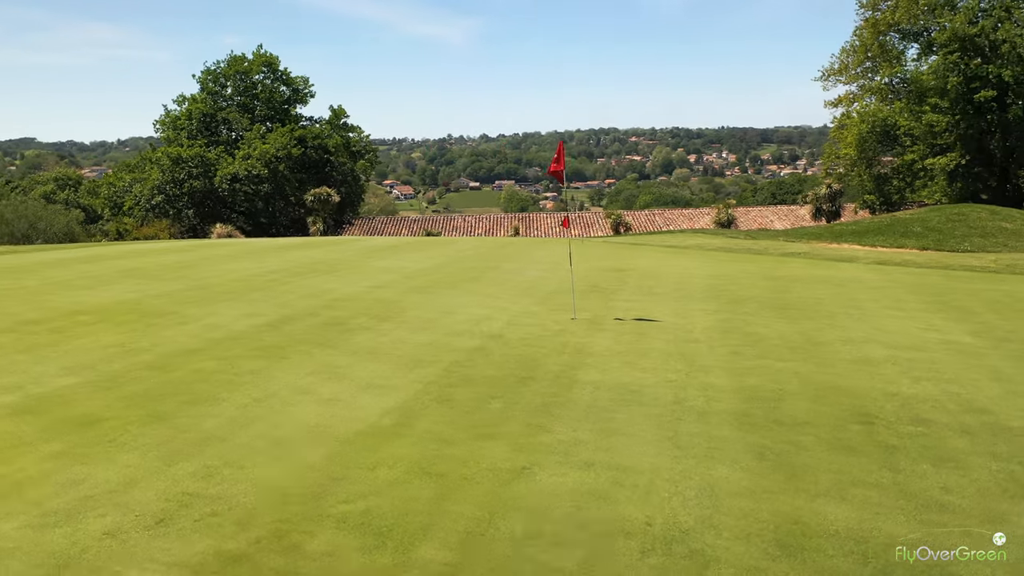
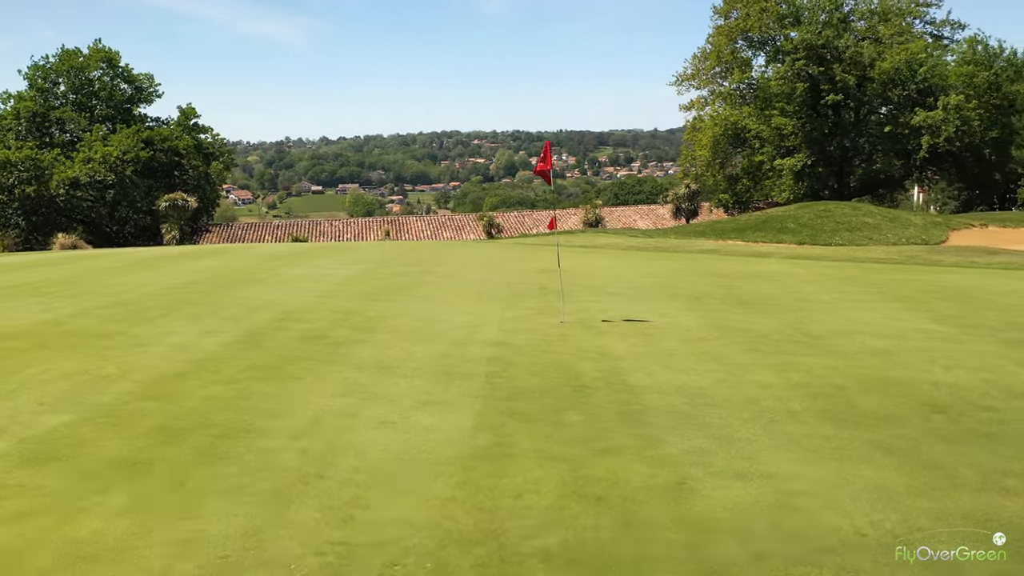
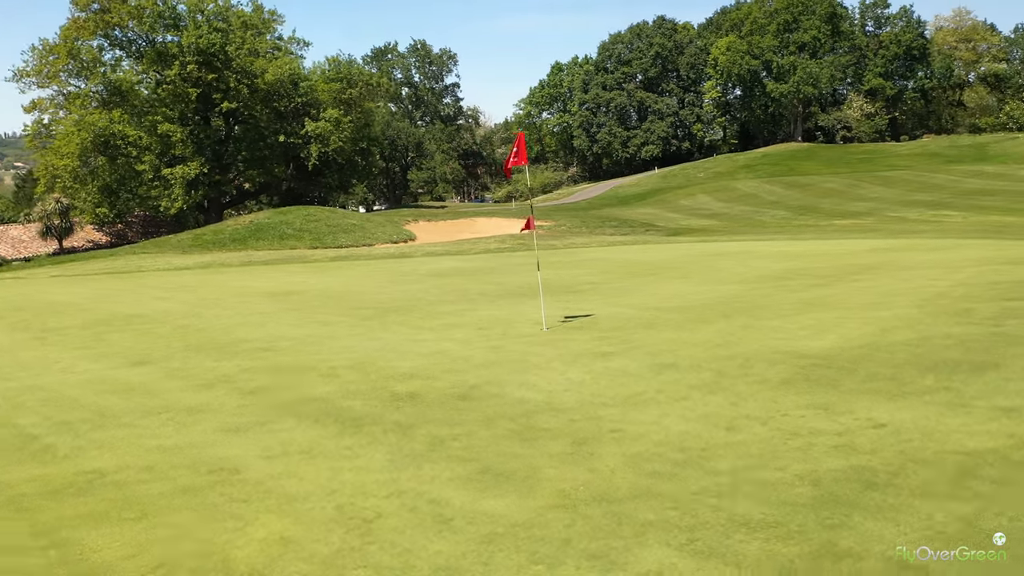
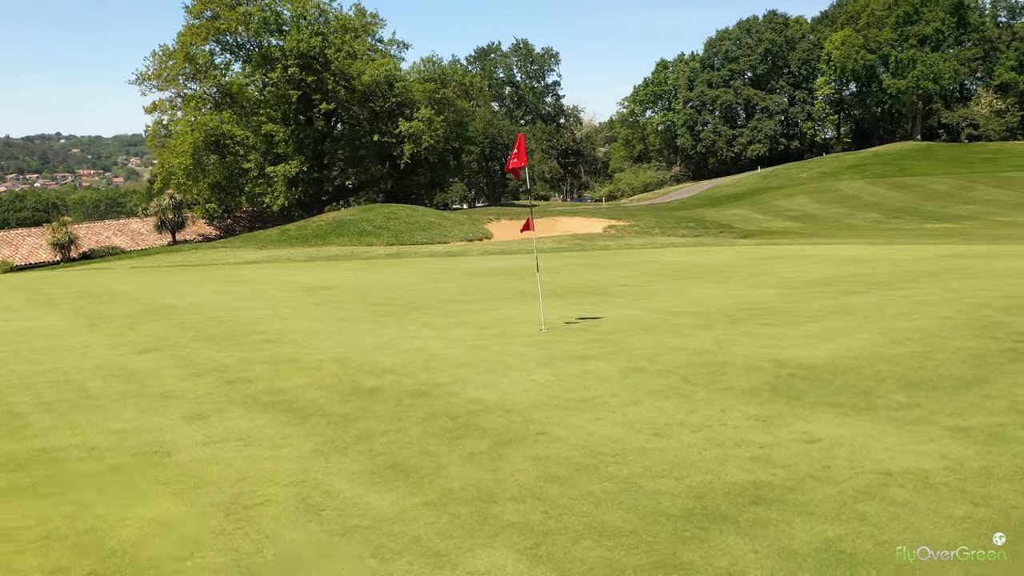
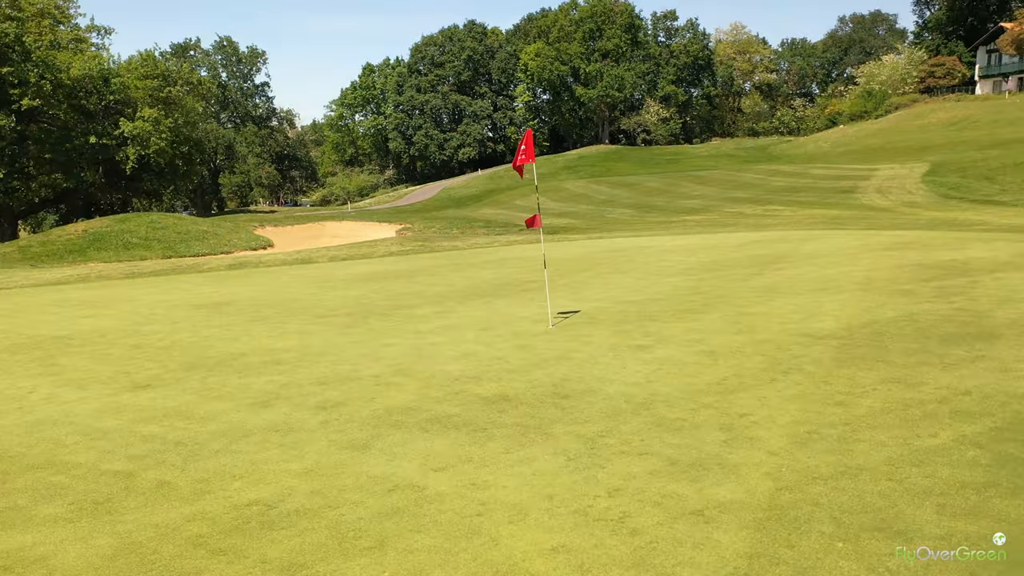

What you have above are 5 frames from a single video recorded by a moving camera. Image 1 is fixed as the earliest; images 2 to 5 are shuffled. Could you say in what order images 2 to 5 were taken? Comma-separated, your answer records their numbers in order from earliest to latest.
2, 4, 3, 5
